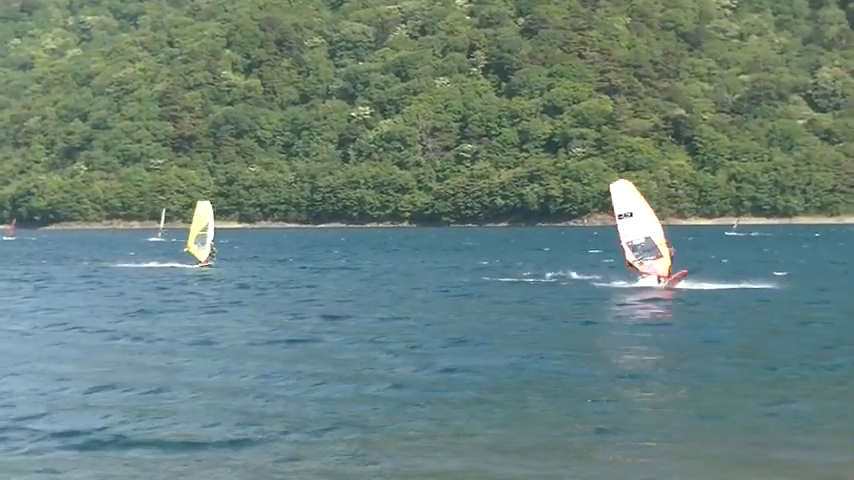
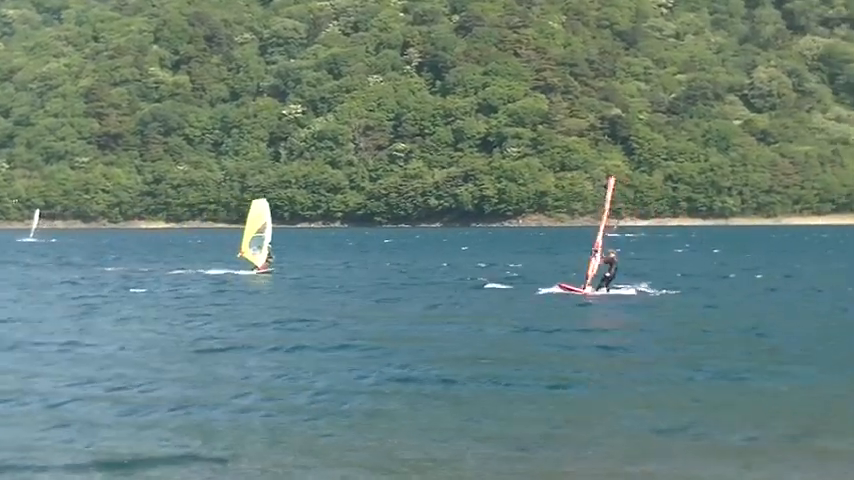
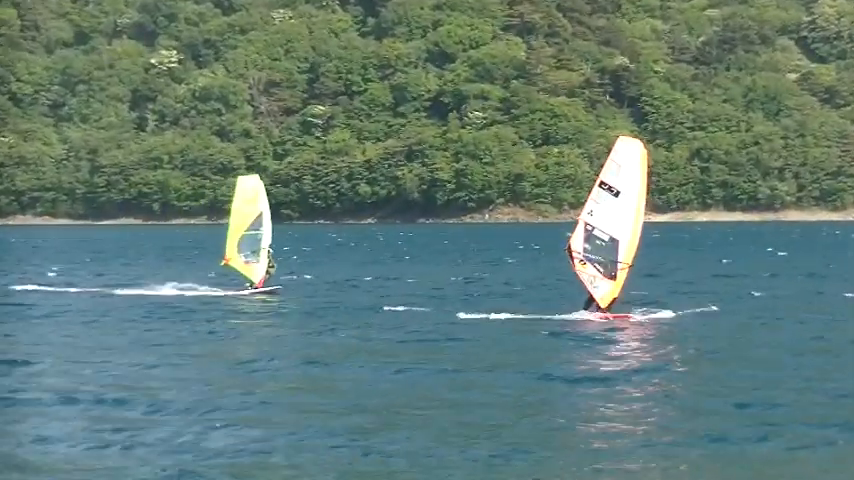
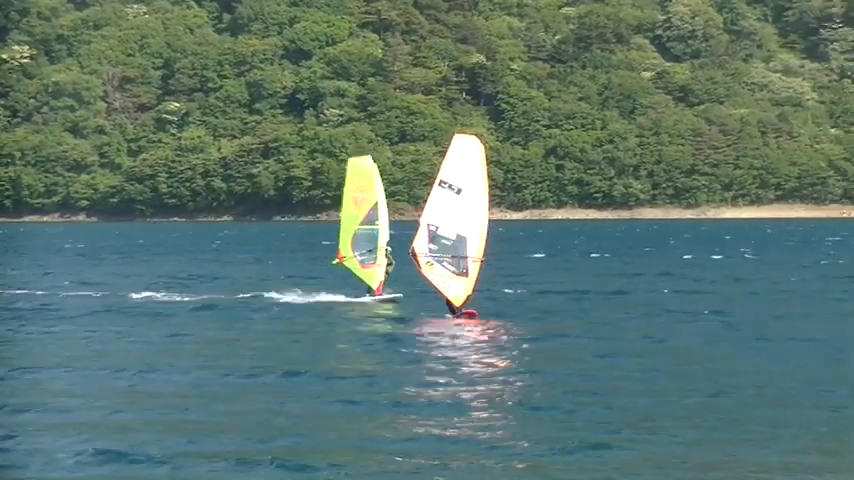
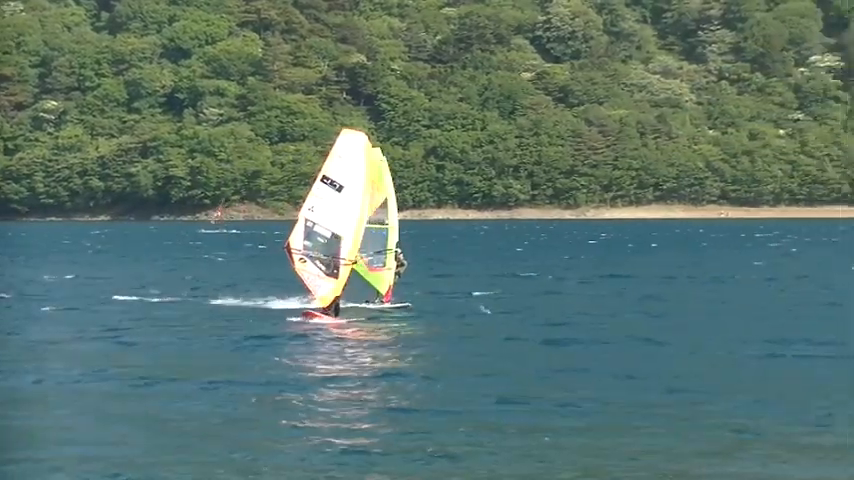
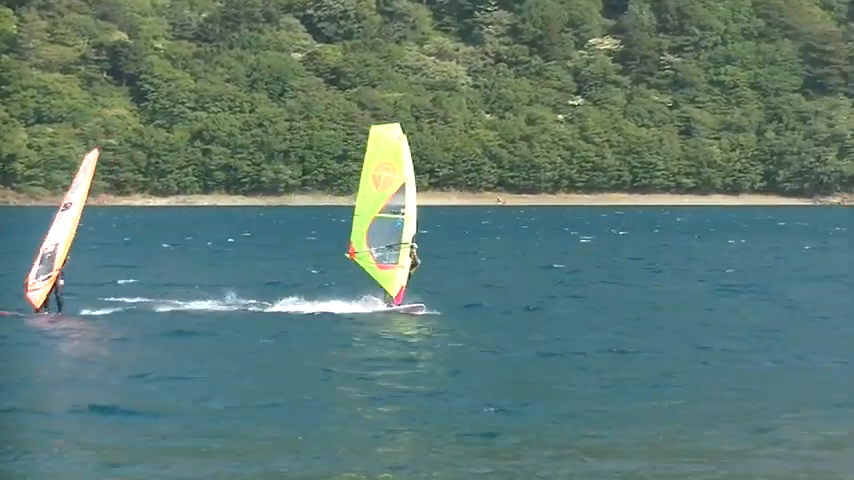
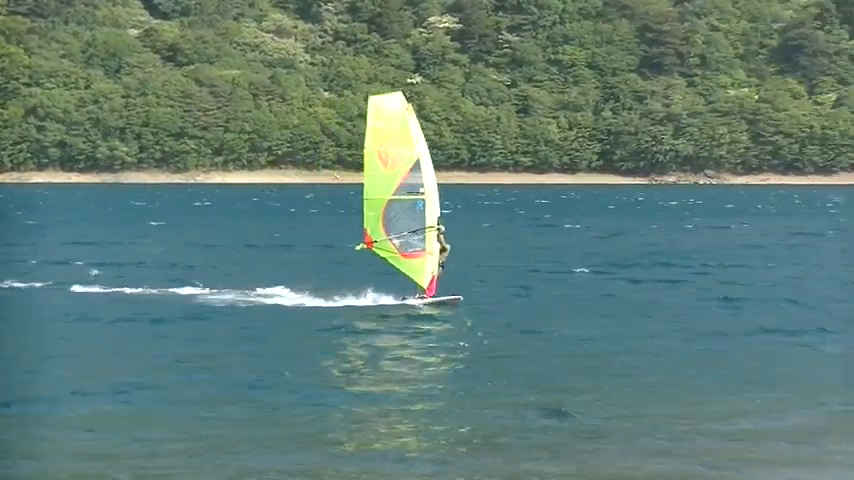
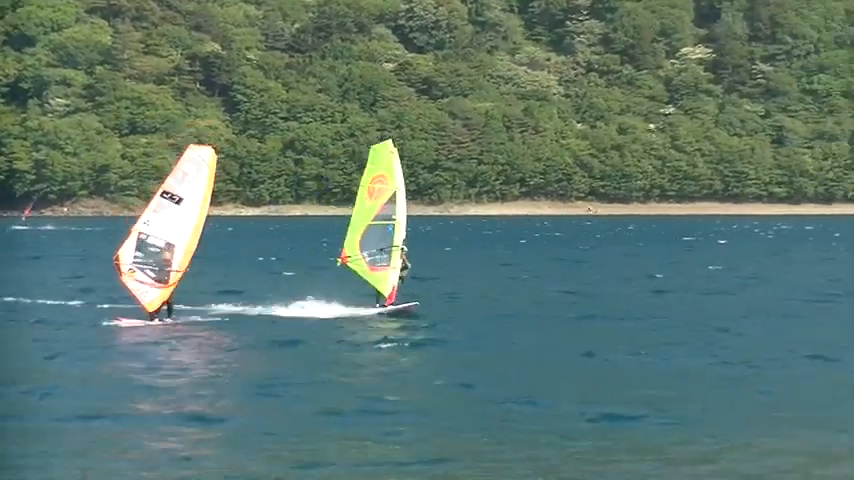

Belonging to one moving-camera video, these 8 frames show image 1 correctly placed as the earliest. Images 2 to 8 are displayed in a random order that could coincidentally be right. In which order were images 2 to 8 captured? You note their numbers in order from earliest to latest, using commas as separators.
2, 3, 4, 5, 8, 6, 7
